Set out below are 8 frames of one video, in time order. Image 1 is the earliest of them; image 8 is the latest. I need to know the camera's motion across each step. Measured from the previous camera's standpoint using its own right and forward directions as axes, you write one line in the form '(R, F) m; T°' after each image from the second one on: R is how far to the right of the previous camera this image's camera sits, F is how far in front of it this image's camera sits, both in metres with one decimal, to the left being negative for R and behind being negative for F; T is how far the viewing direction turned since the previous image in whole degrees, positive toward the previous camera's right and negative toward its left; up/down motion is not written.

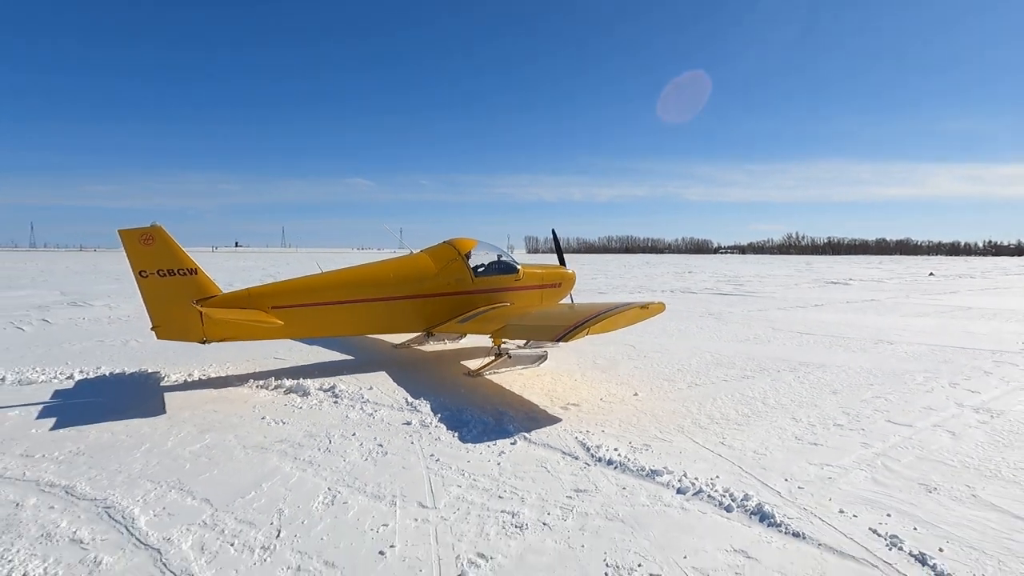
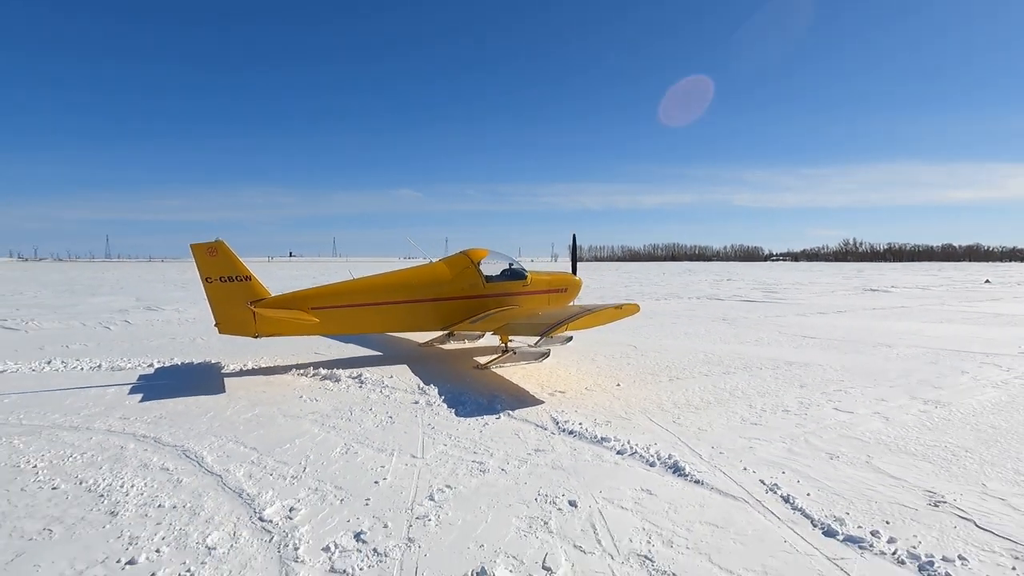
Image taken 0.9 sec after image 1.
(+0.5, -0.8) m; -5°
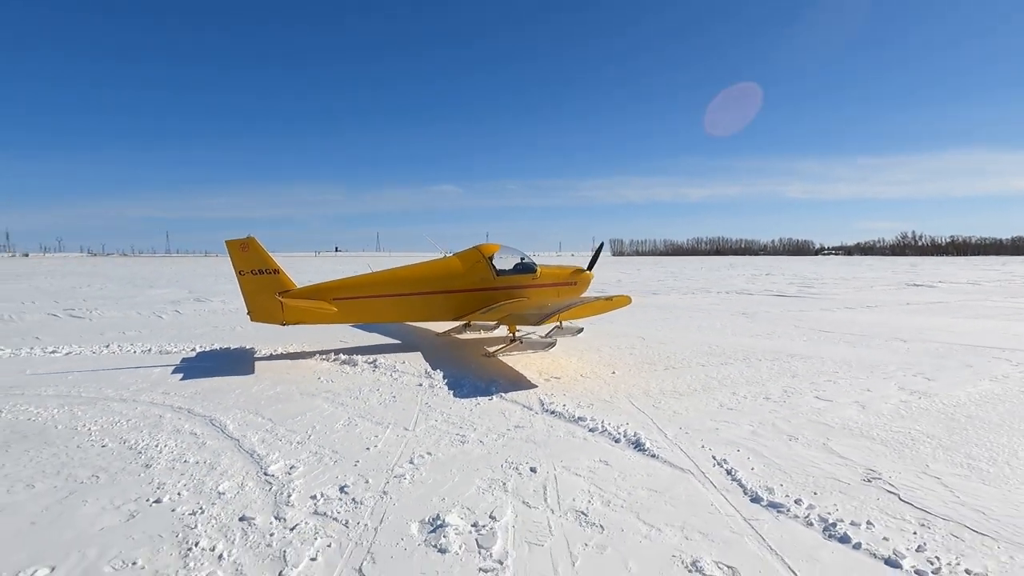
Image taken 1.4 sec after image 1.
(+0.5, -0.4) m; -4°
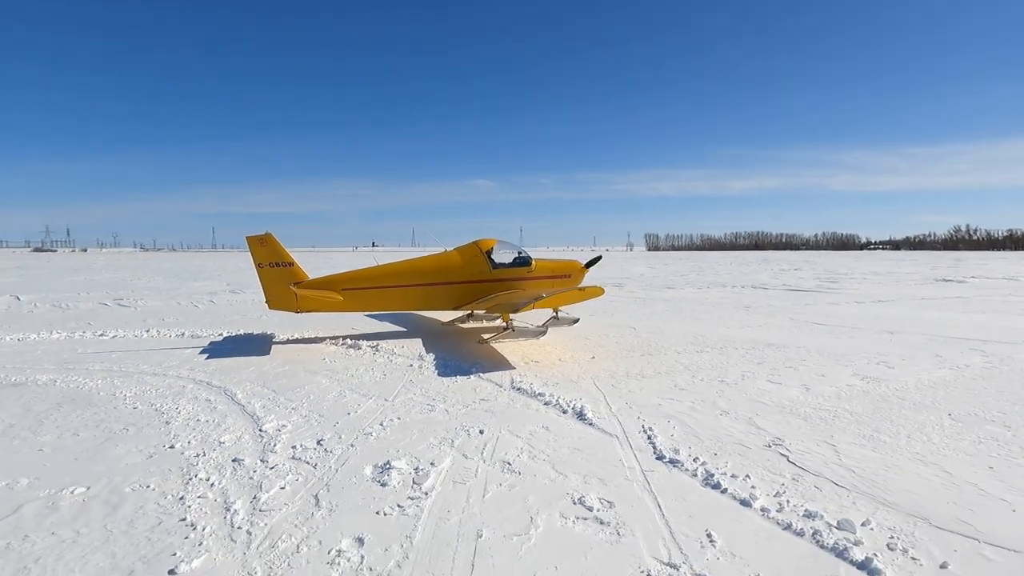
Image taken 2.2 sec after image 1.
(+0.6, -0.6) m; -4°
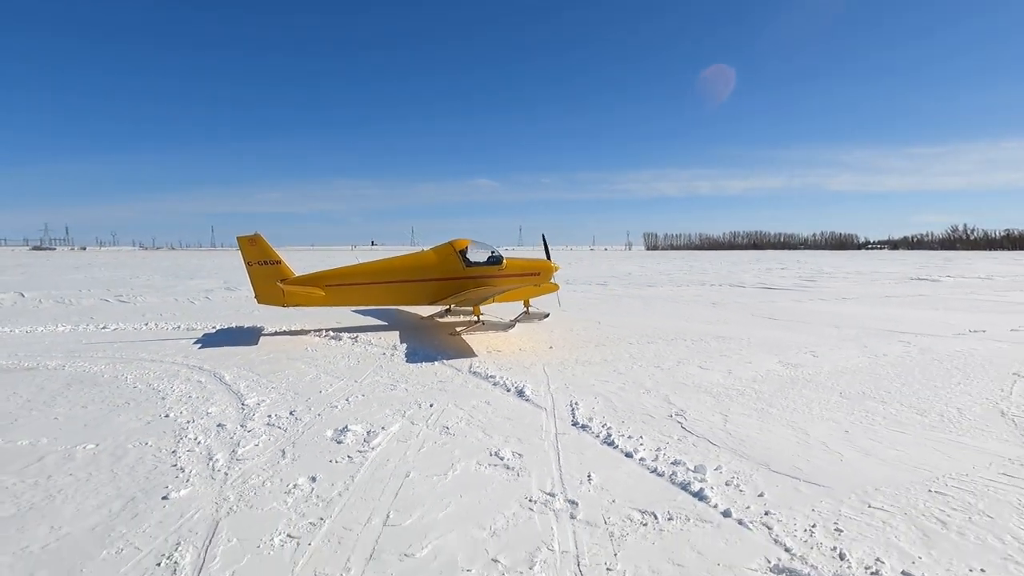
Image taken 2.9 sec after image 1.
(+0.5, -0.7) m; 0°
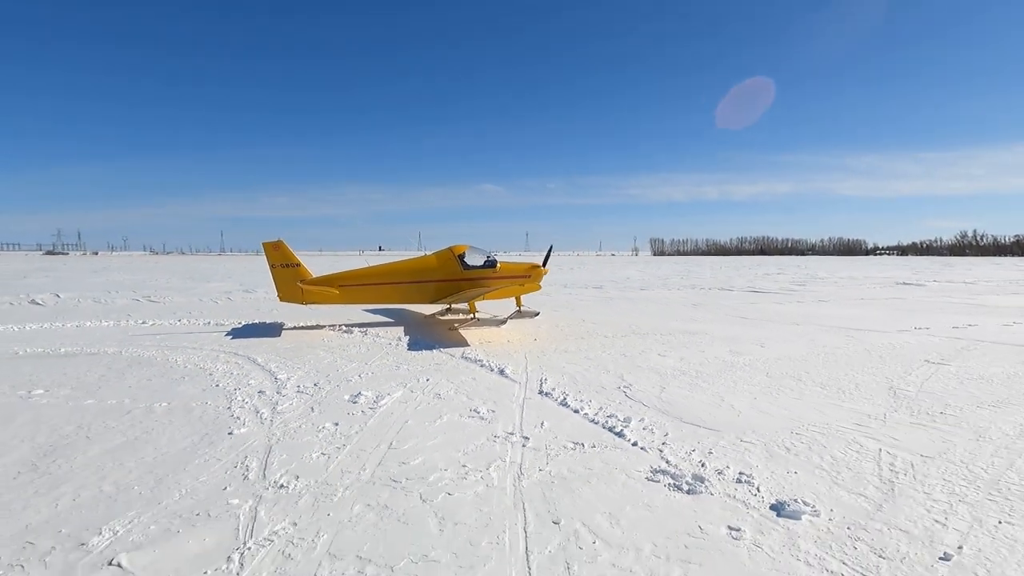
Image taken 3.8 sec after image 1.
(+0.3, -1.1) m; -1°
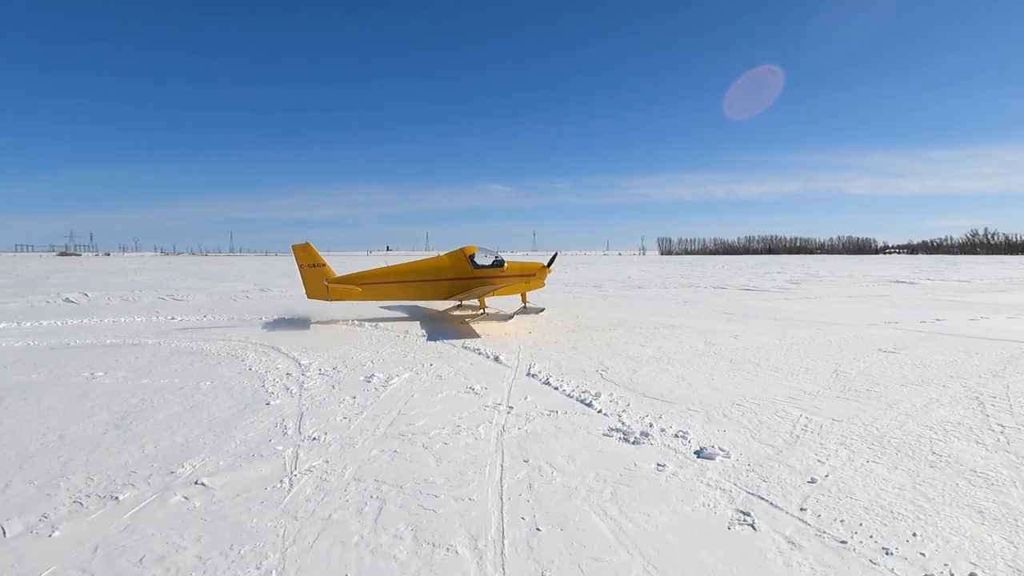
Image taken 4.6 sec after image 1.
(+0.2, -0.8) m; -1°
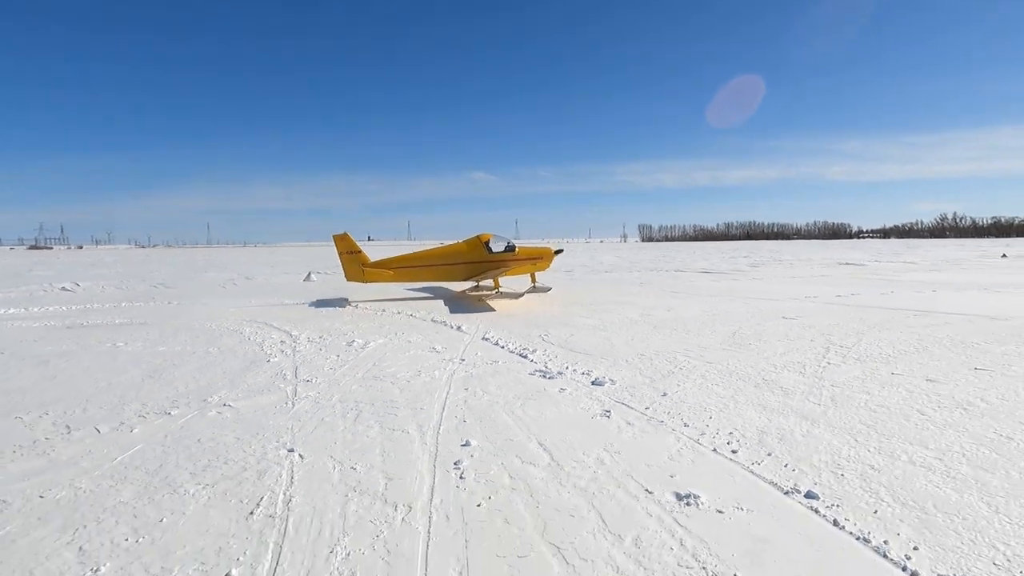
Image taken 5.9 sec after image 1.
(+0.4, -1.3) m; +2°
